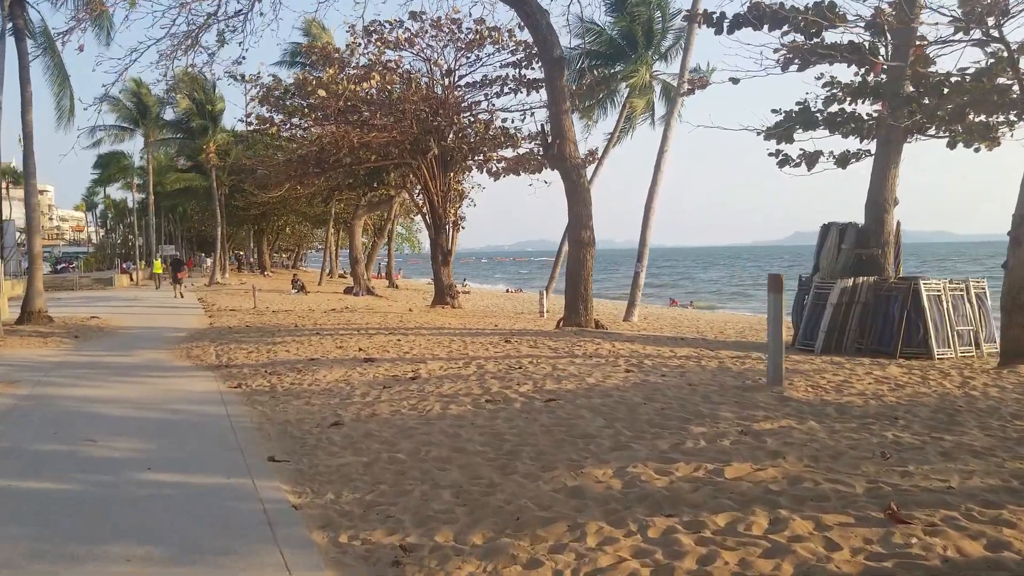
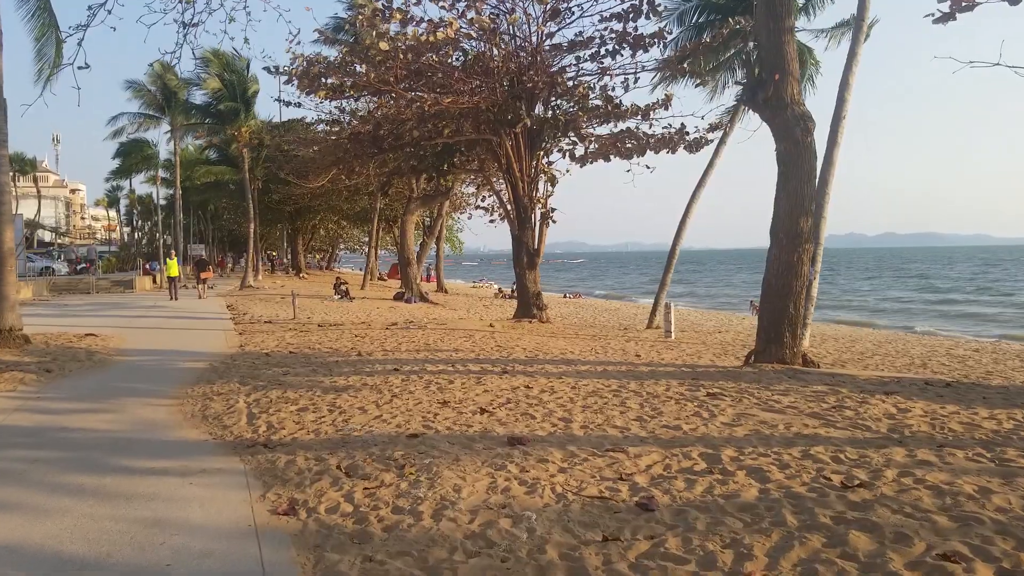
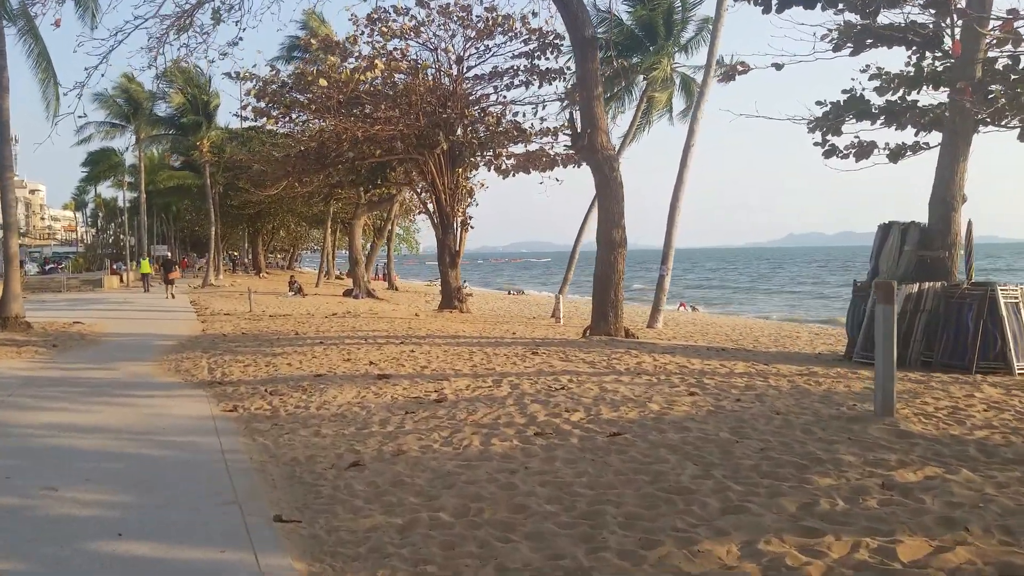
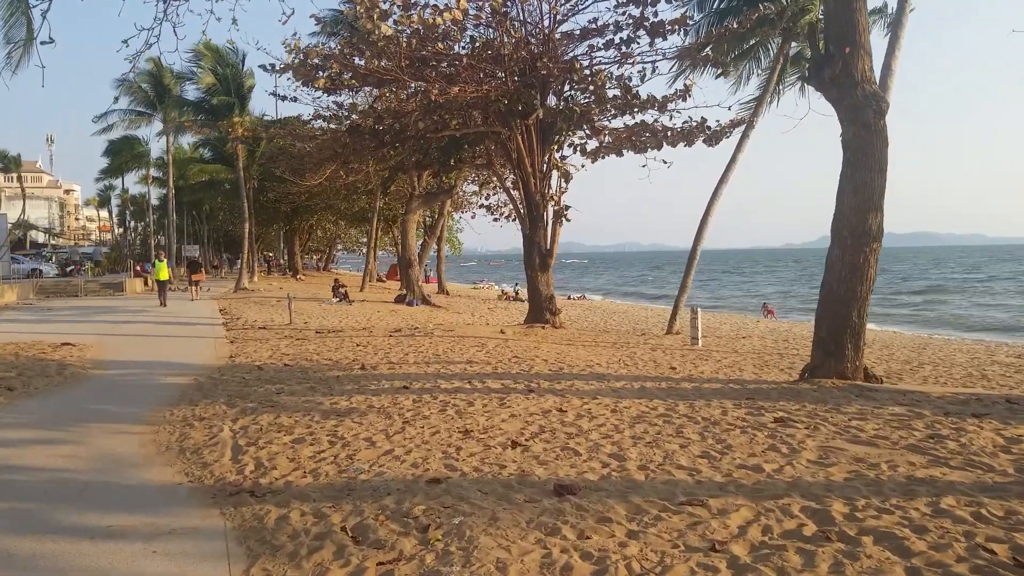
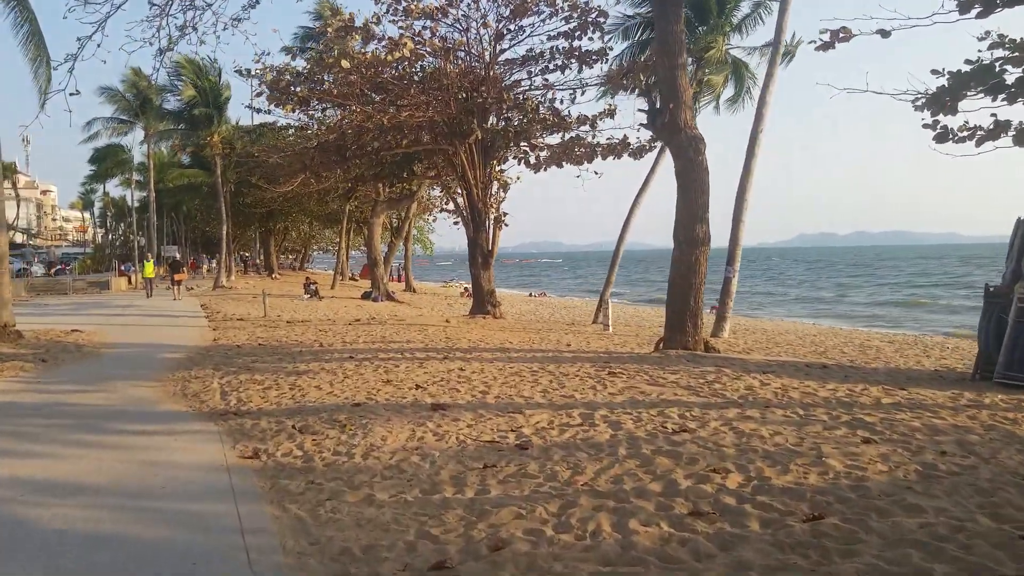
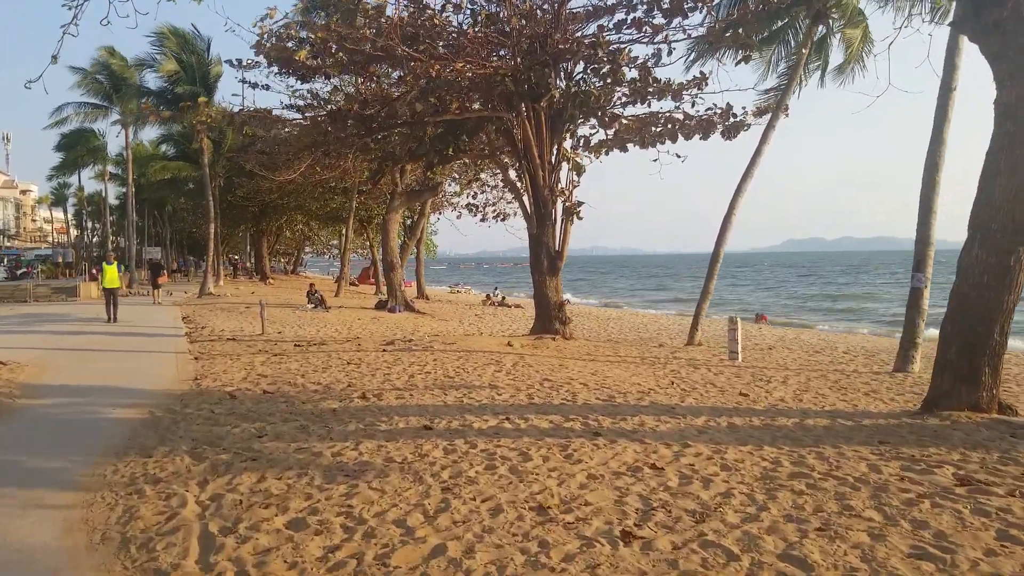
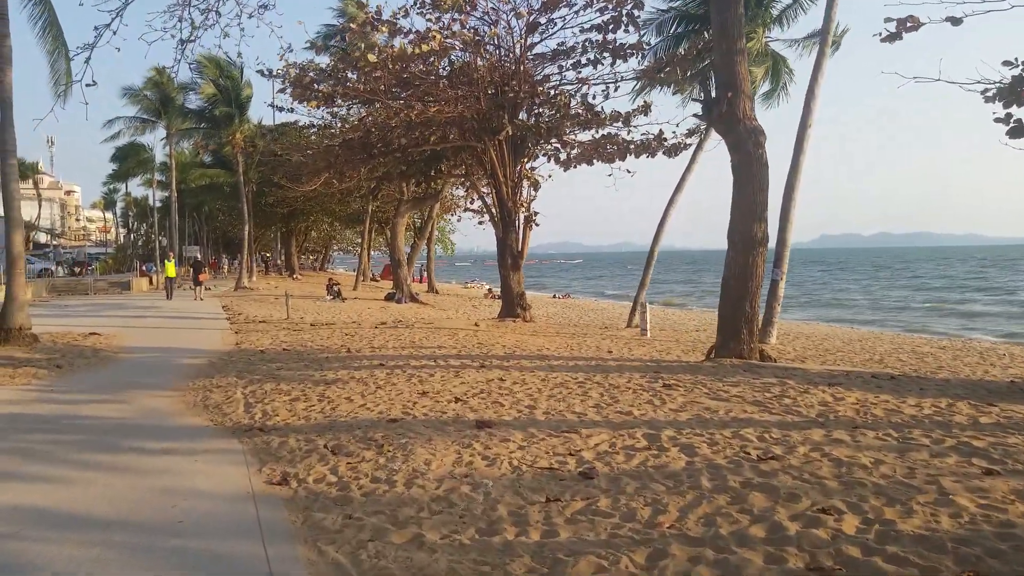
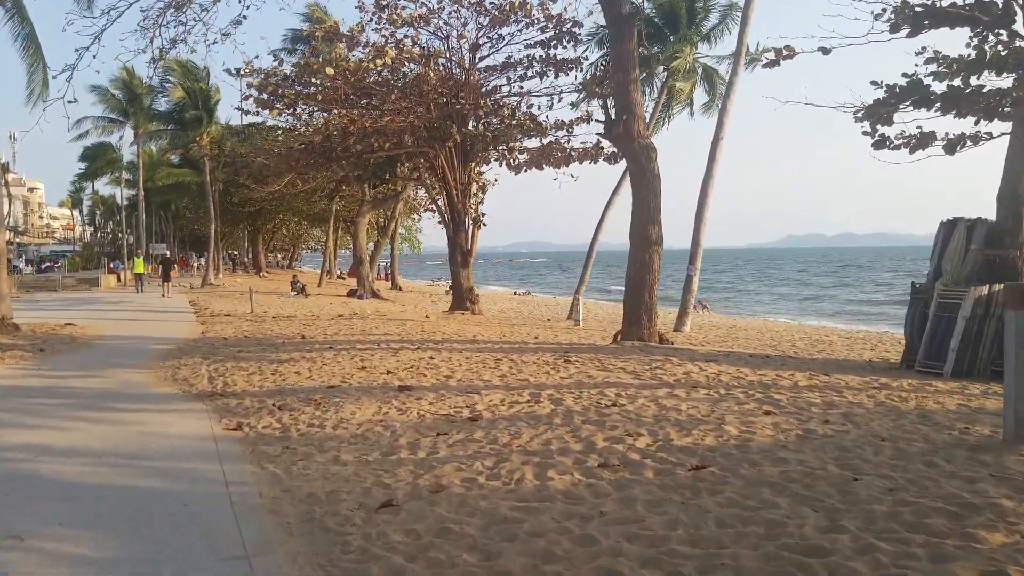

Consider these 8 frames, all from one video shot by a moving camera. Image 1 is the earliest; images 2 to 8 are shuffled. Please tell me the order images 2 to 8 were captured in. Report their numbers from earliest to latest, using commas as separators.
3, 8, 5, 7, 2, 4, 6
